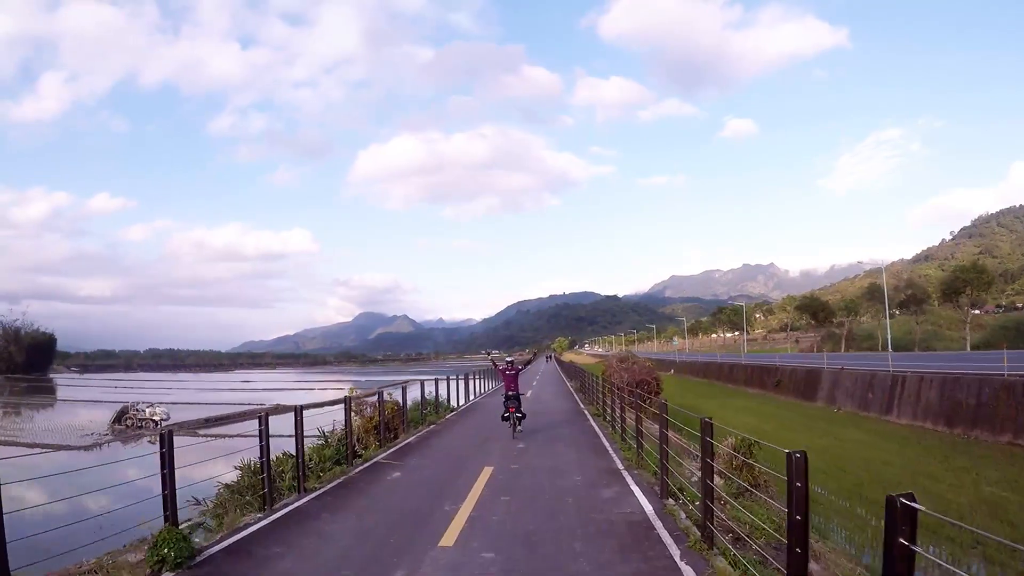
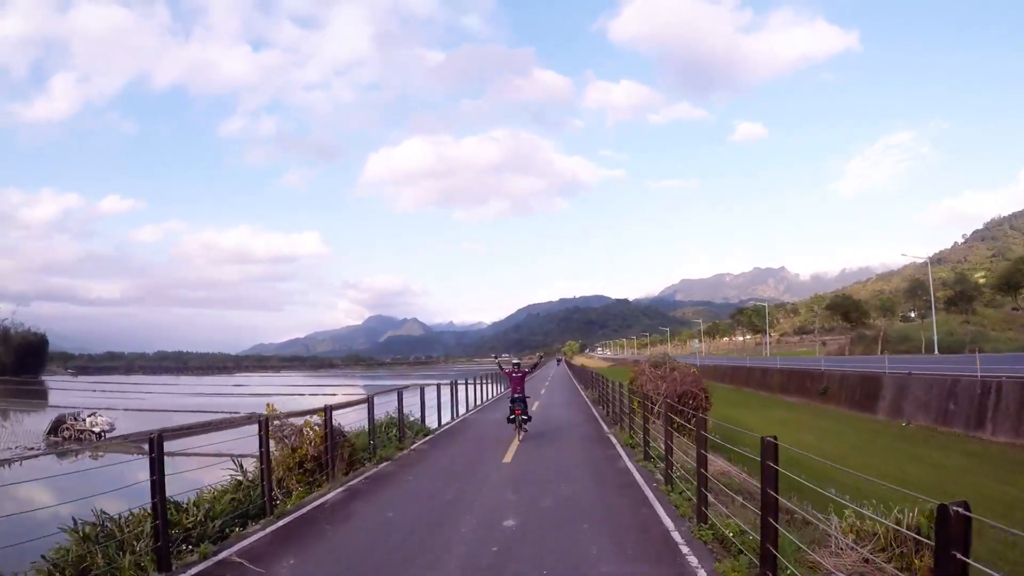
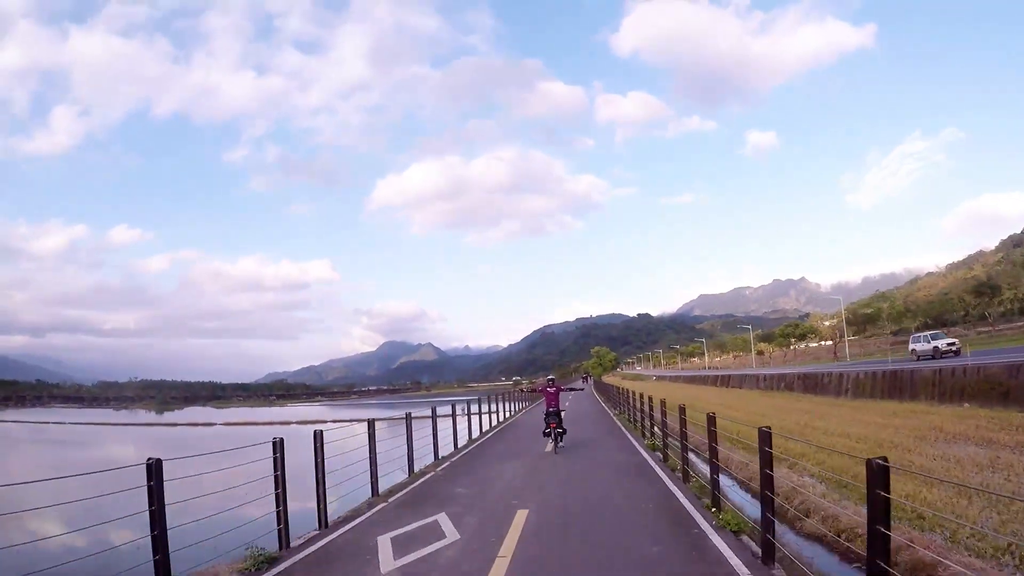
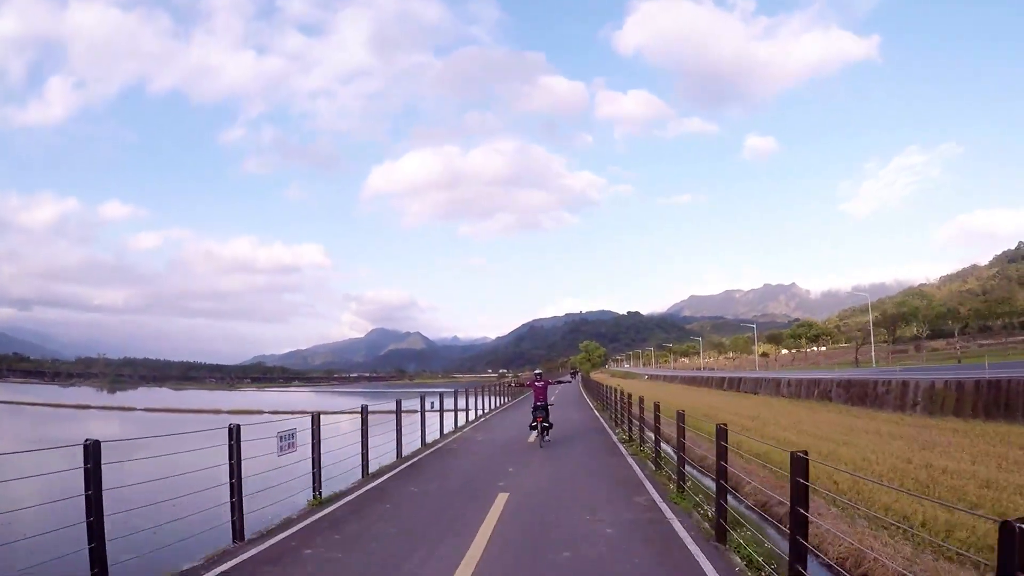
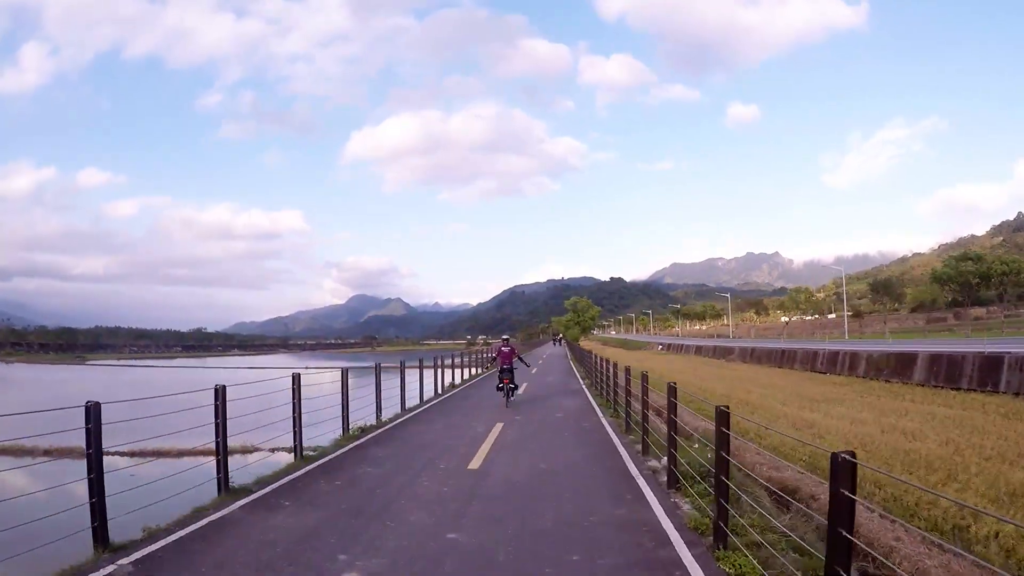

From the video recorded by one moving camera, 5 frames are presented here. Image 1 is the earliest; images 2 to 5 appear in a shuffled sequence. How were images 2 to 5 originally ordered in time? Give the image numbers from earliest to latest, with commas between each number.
2, 3, 4, 5
